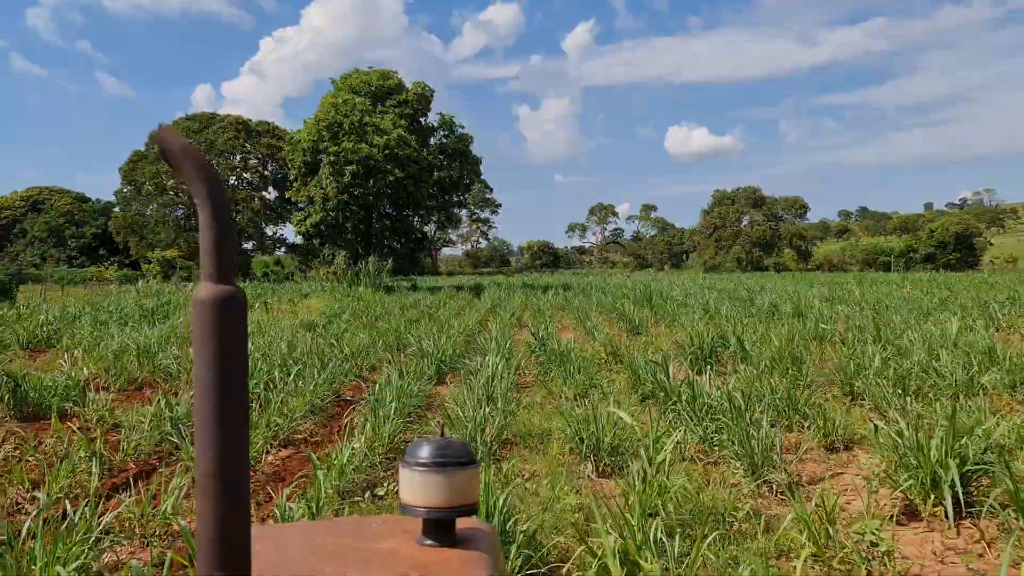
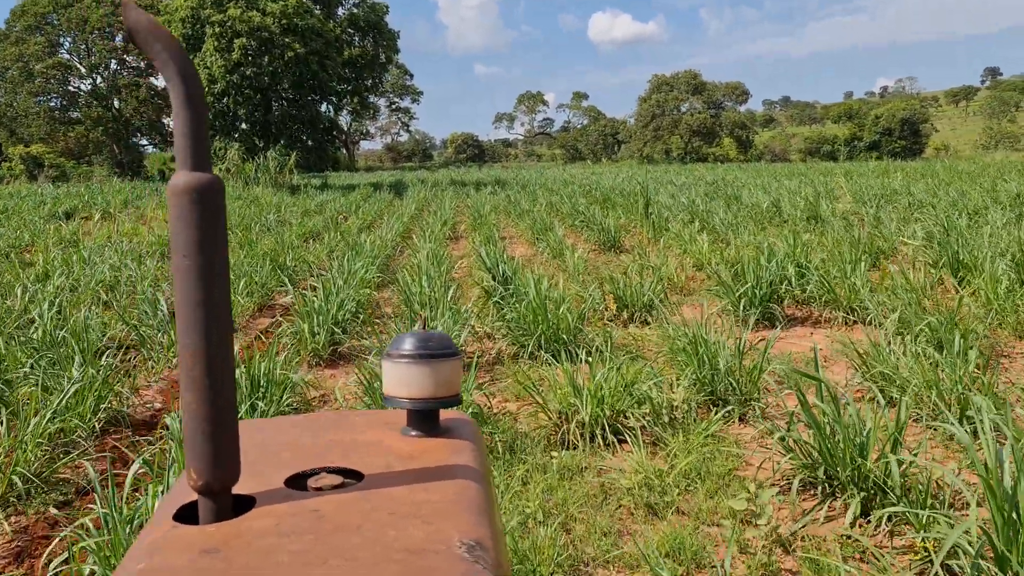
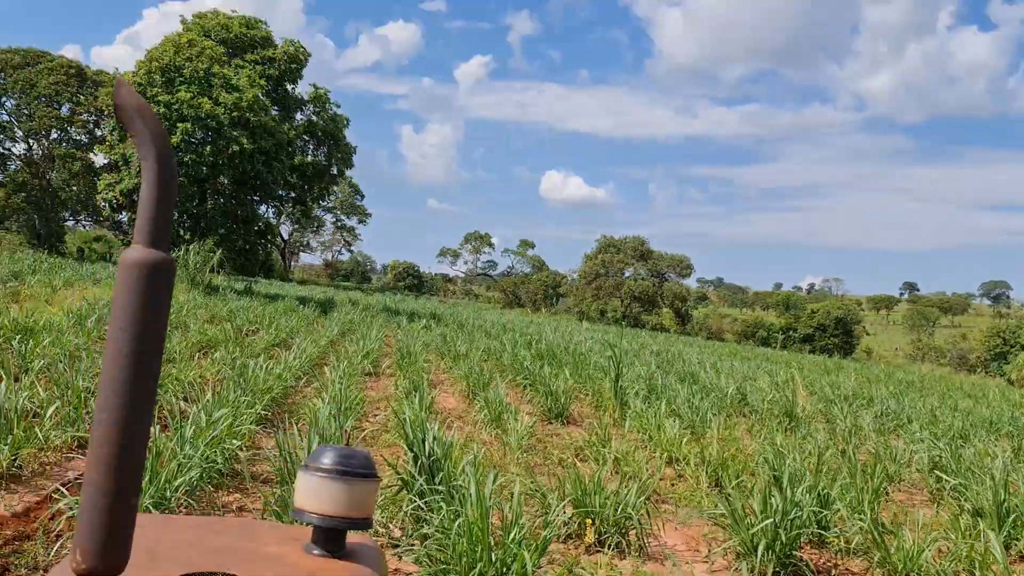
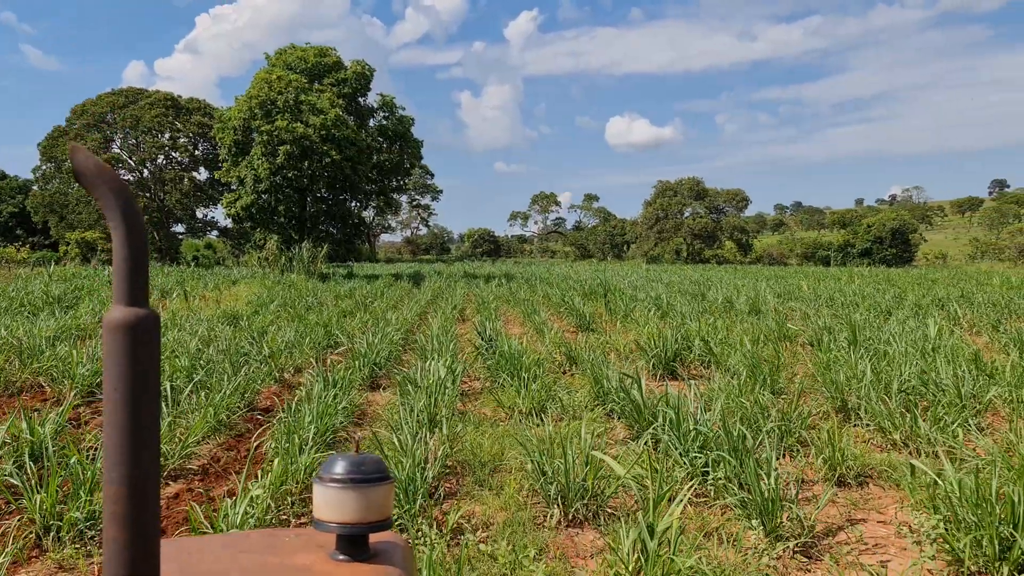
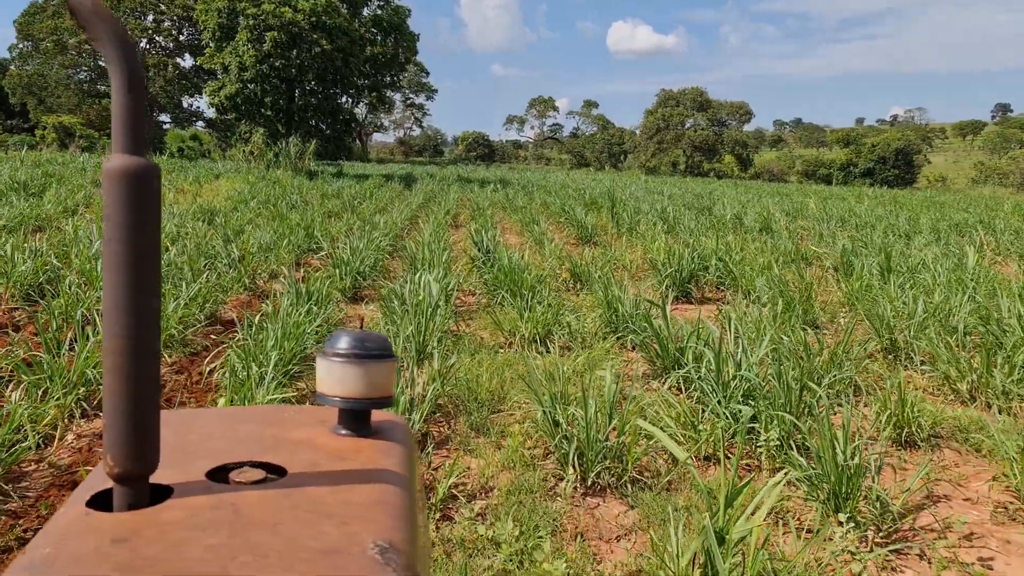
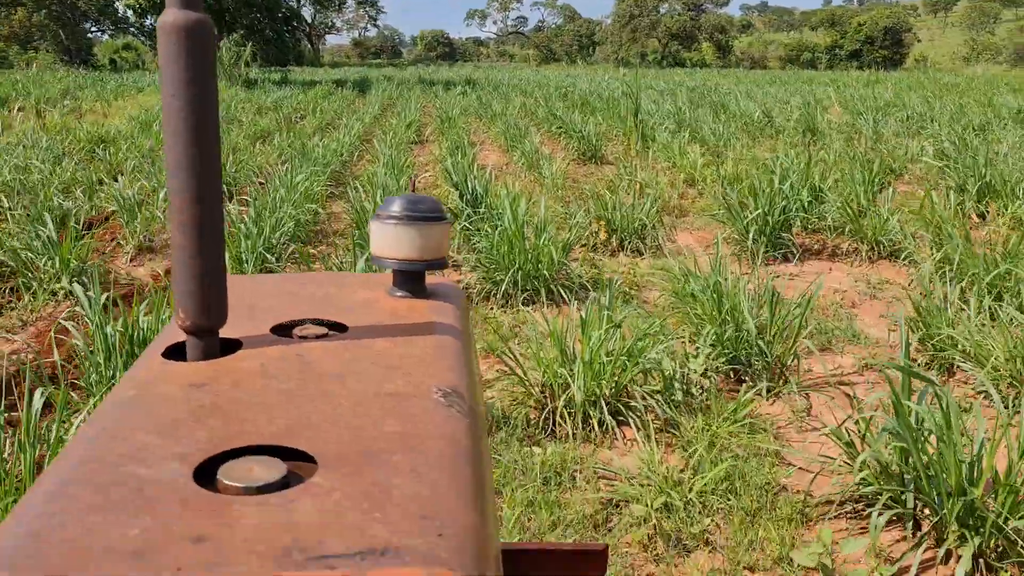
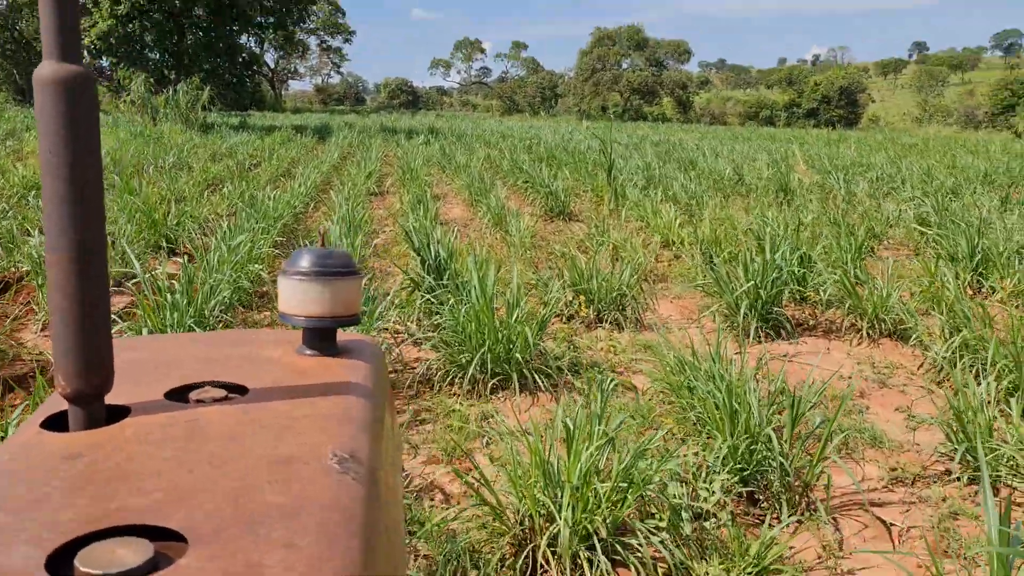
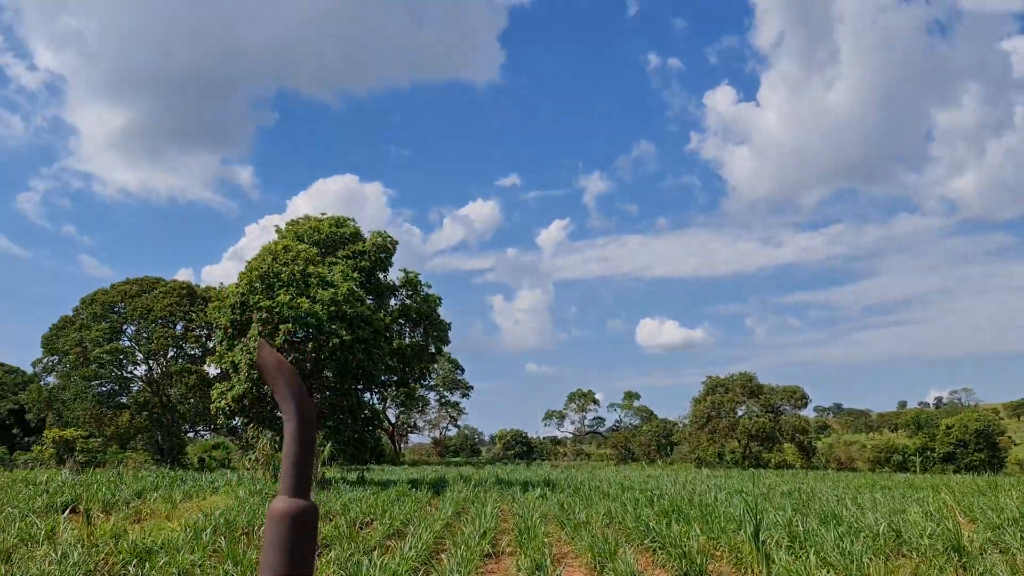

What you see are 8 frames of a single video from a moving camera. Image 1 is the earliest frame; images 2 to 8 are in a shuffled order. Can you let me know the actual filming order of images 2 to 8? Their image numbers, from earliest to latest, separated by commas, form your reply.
4, 5, 2, 6, 7, 3, 8
